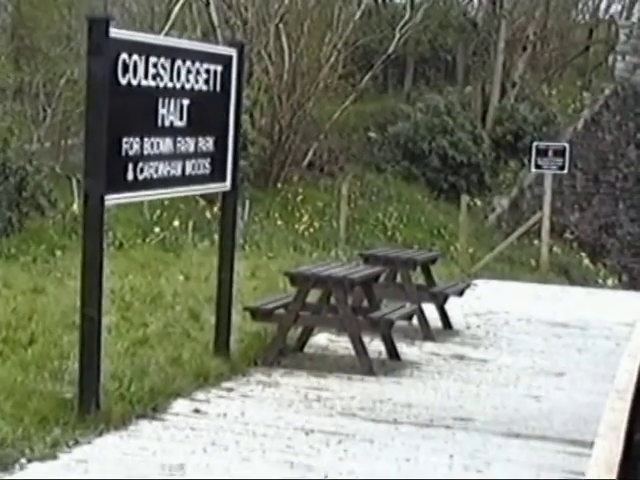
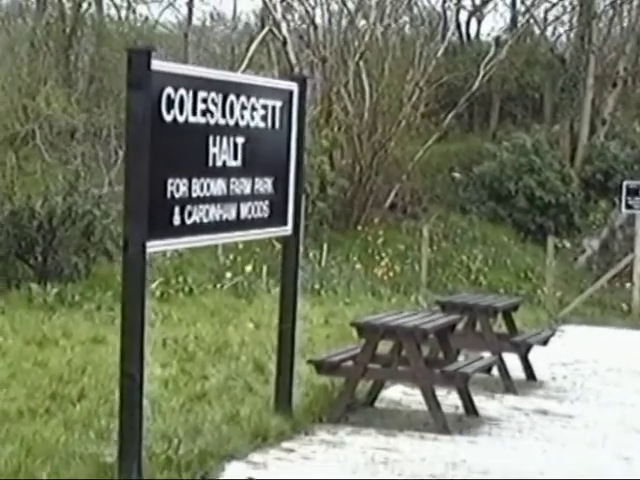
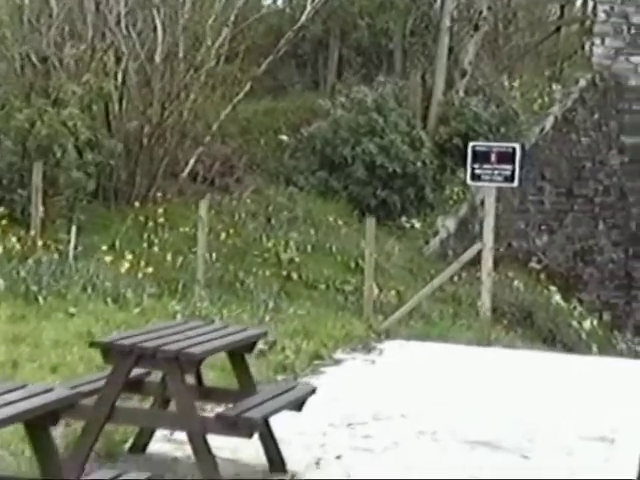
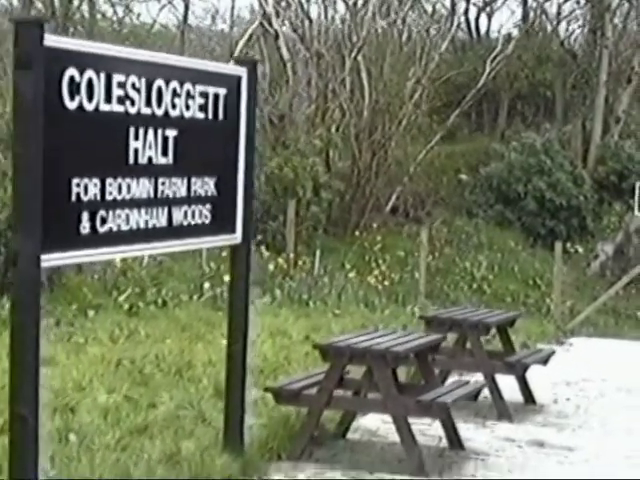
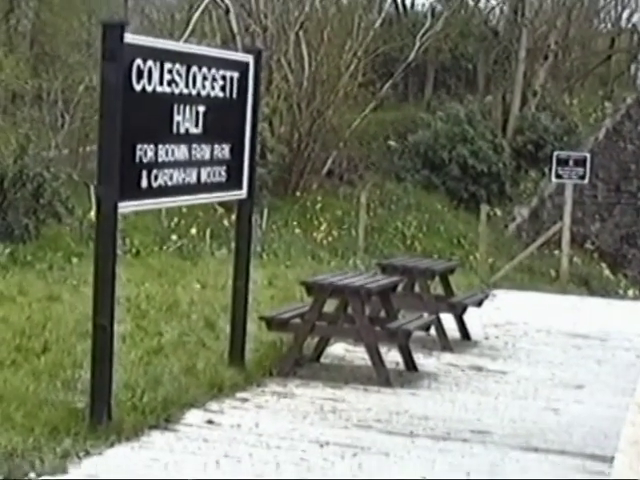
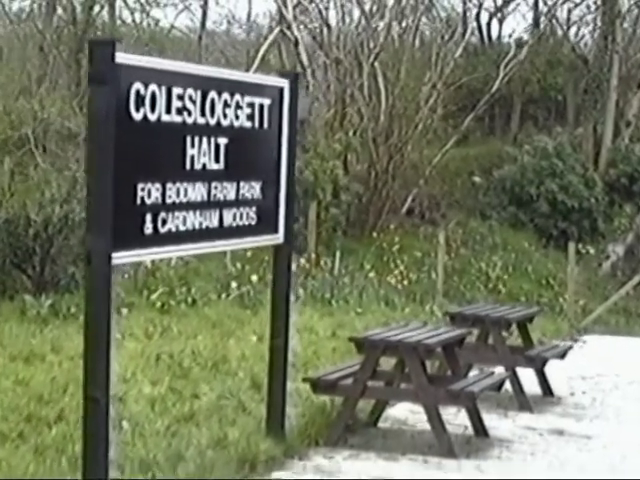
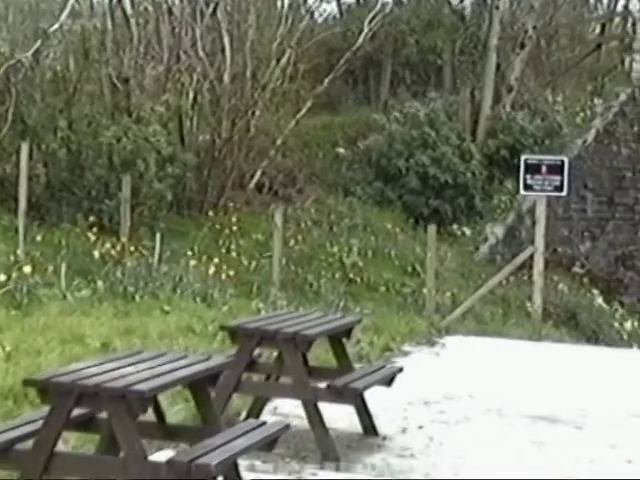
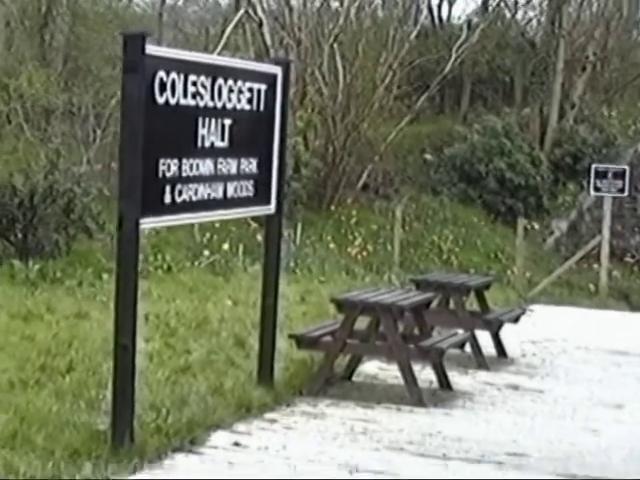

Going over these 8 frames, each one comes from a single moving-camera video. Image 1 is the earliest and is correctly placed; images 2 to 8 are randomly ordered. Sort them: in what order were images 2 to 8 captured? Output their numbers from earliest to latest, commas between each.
5, 8, 2, 6, 4, 7, 3
